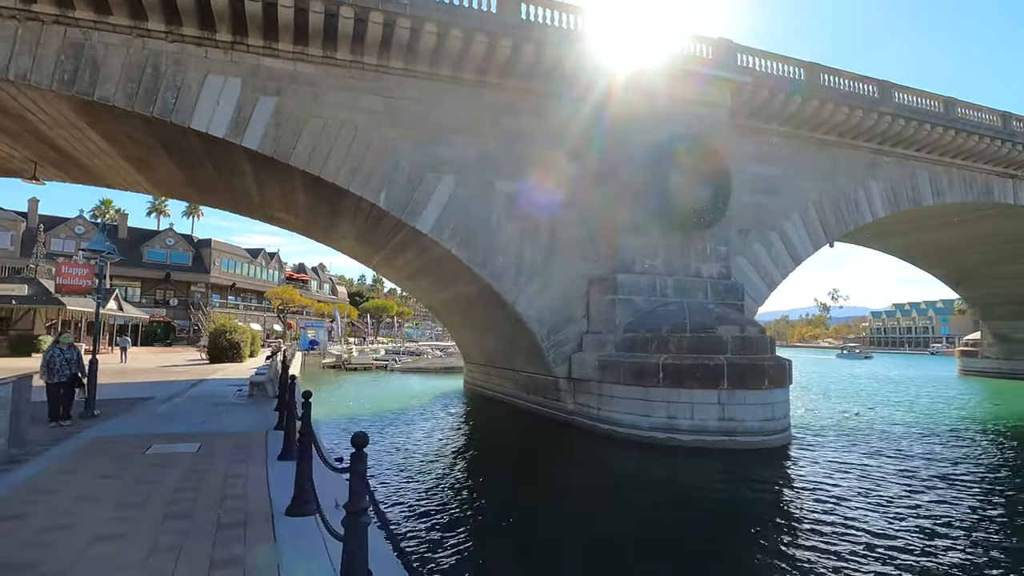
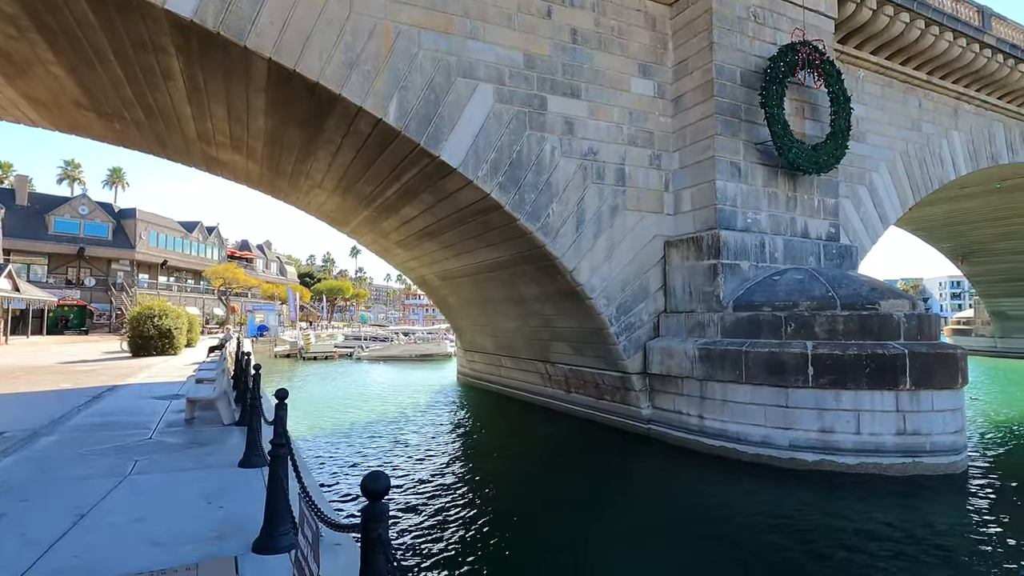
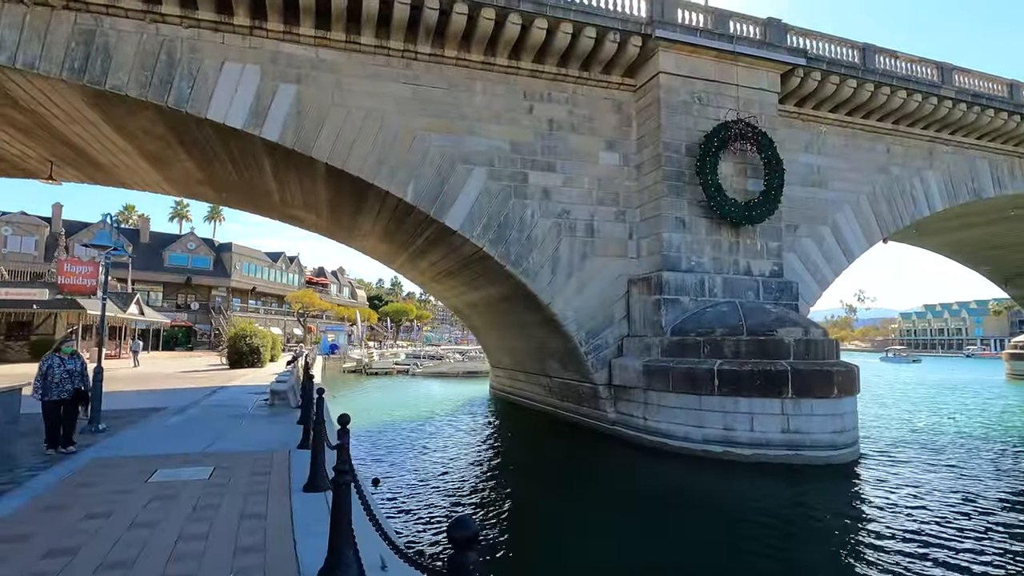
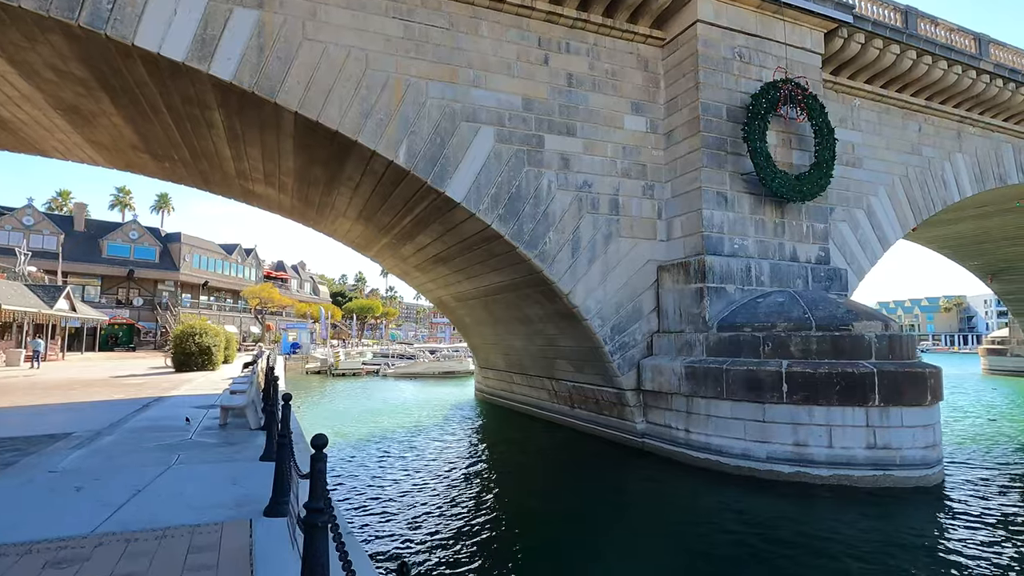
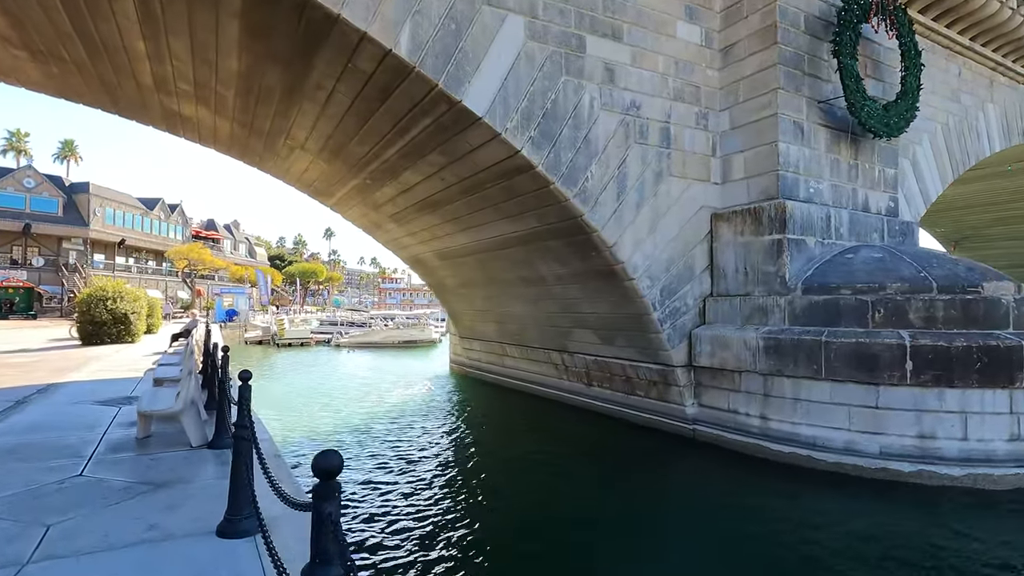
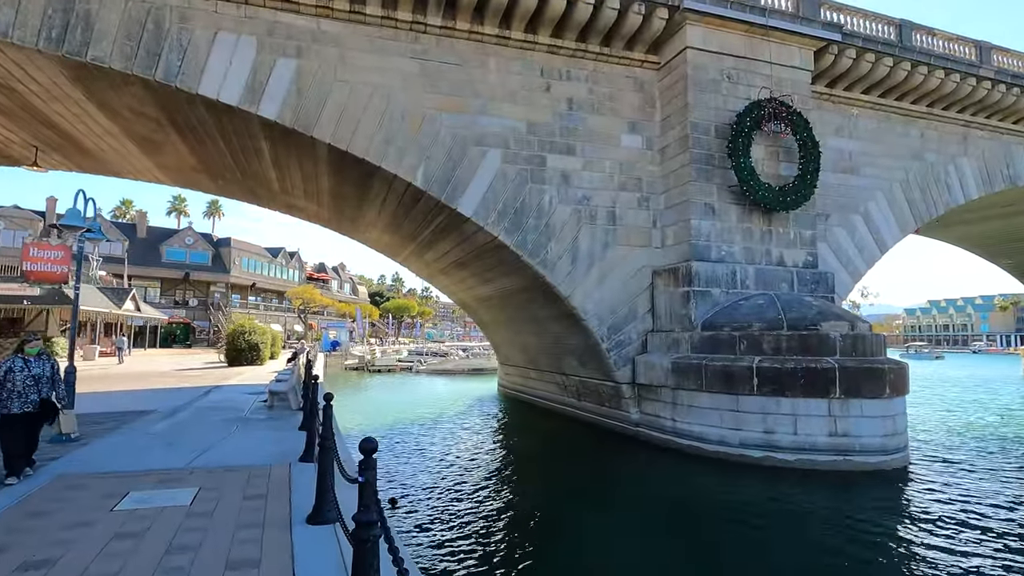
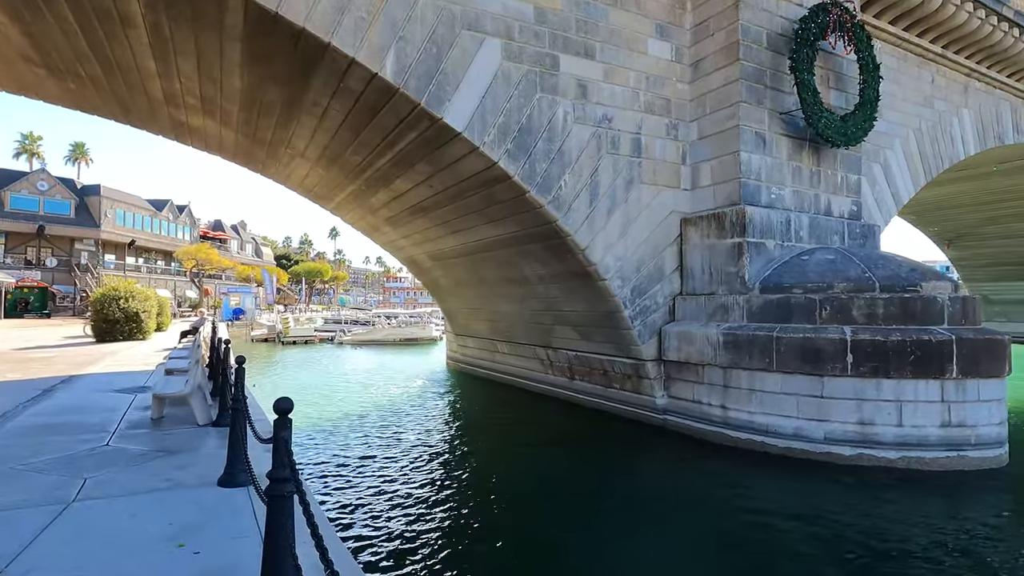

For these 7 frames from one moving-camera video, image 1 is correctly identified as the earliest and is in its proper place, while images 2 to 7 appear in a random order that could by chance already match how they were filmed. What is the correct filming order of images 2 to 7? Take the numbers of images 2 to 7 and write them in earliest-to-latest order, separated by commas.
3, 6, 4, 2, 7, 5
